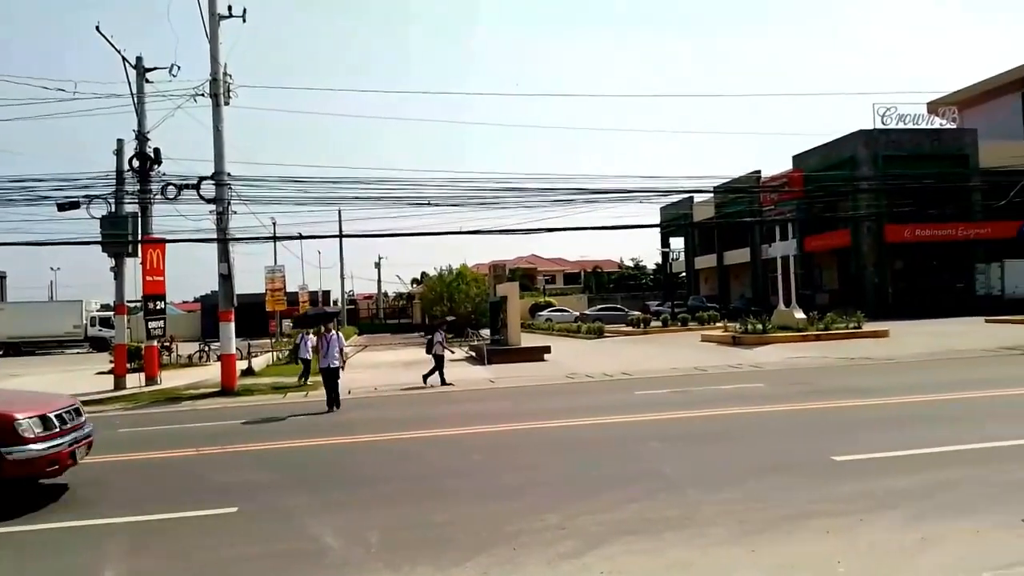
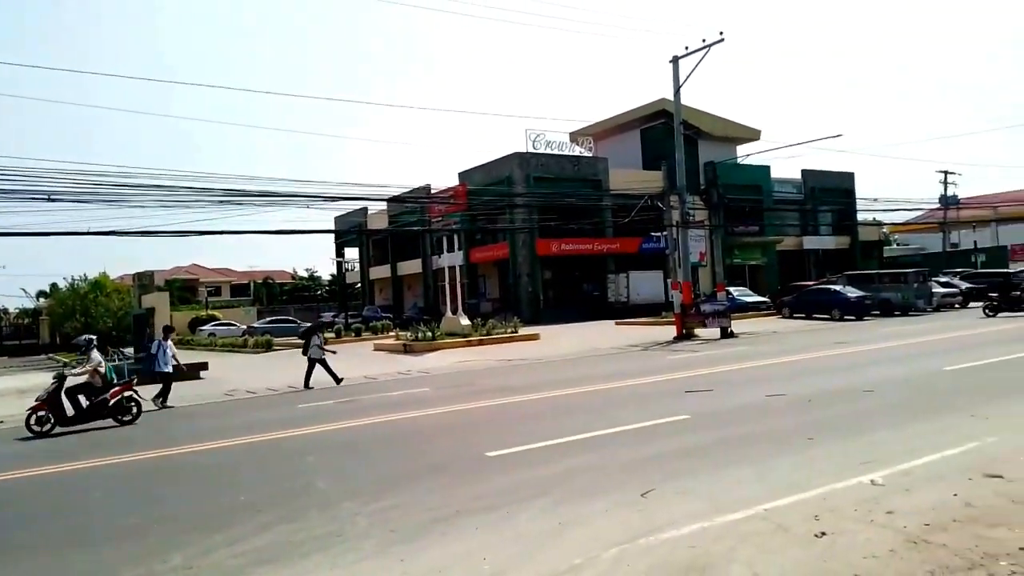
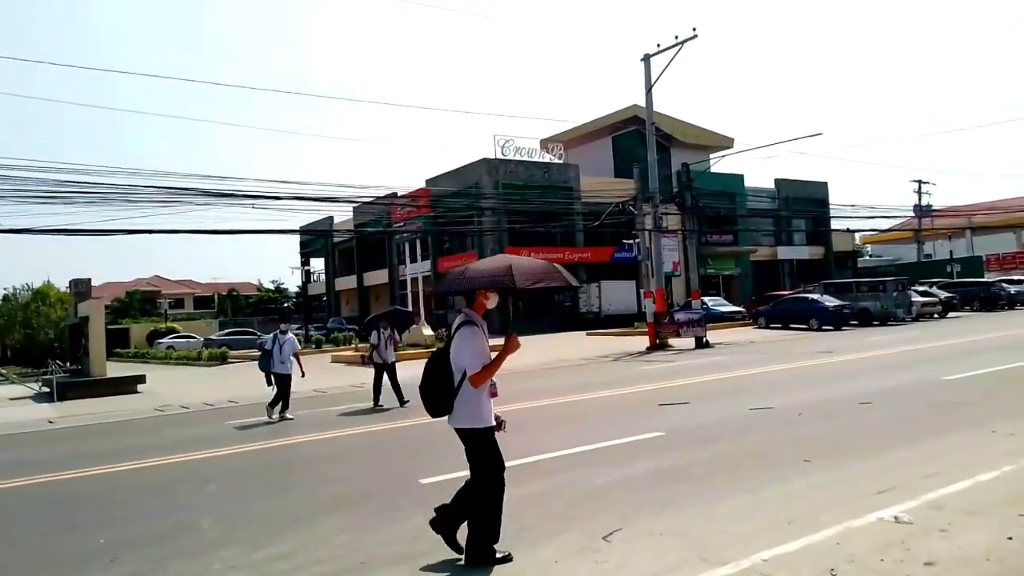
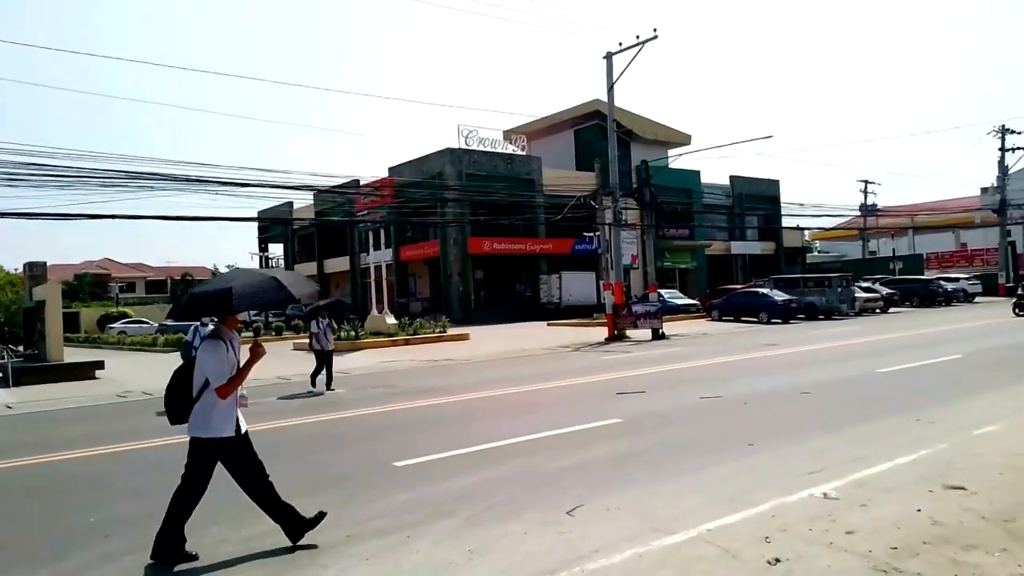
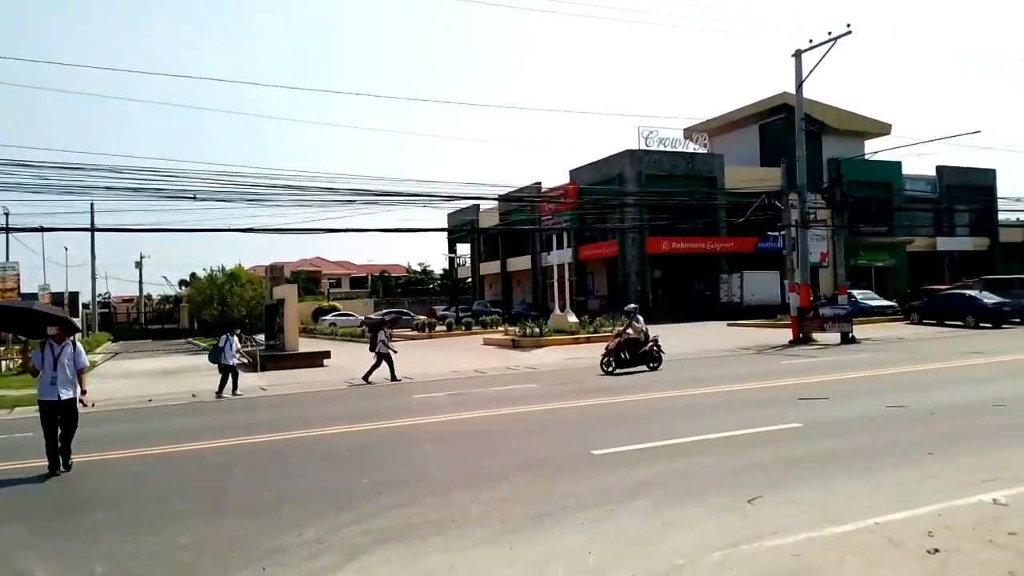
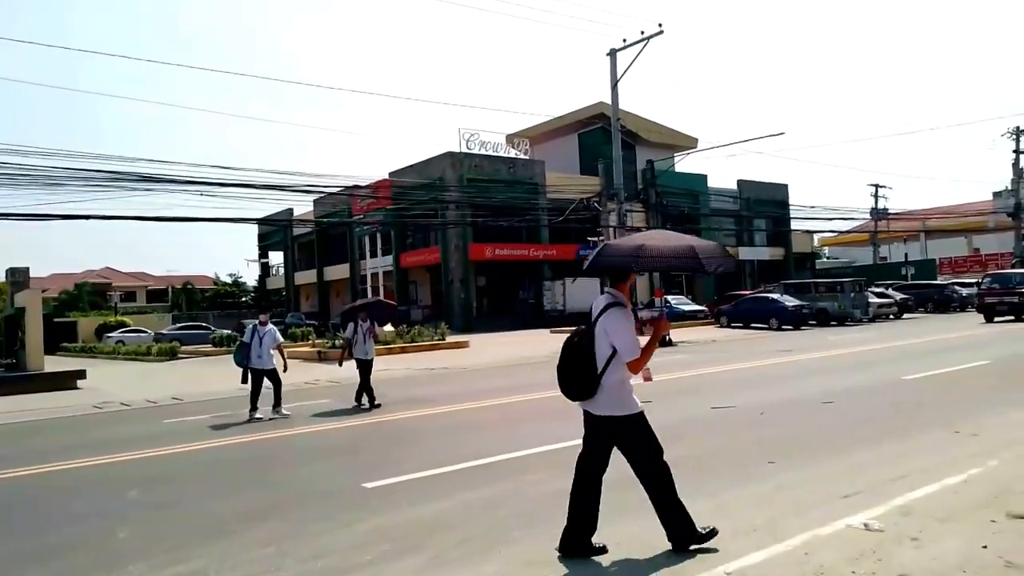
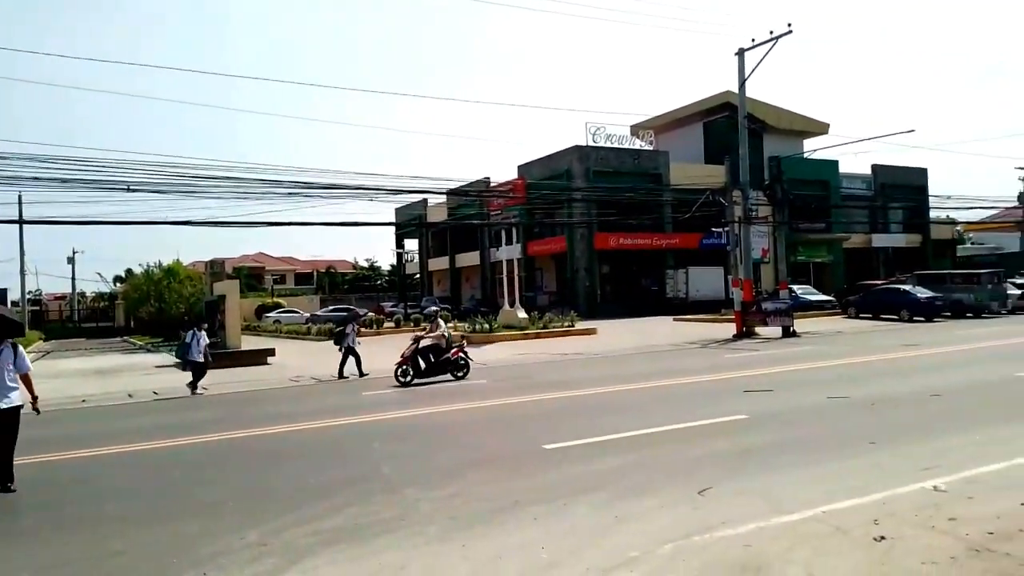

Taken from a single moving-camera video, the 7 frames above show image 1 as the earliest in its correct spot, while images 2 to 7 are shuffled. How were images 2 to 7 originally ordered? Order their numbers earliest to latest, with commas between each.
5, 7, 2, 4, 3, 6
